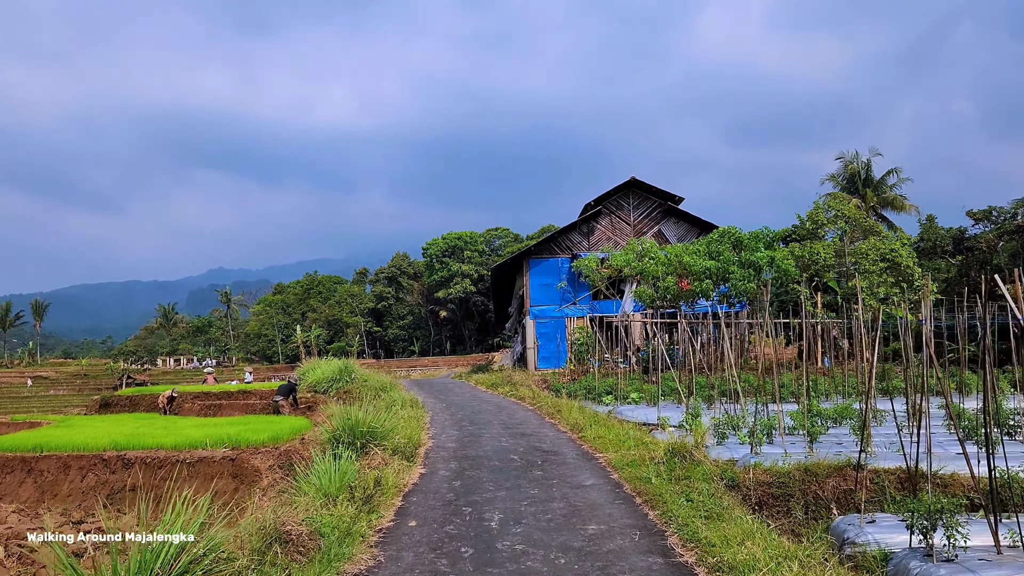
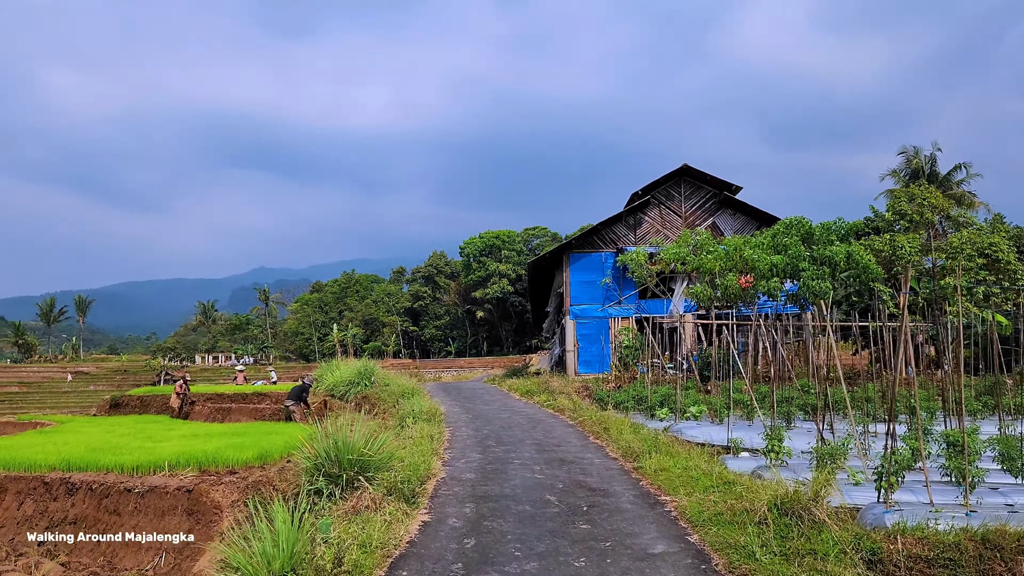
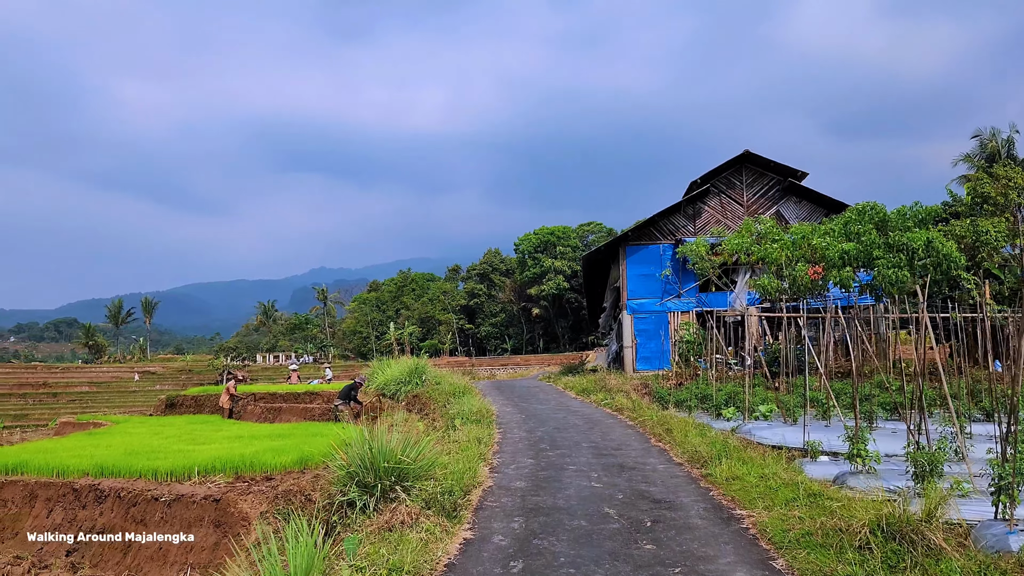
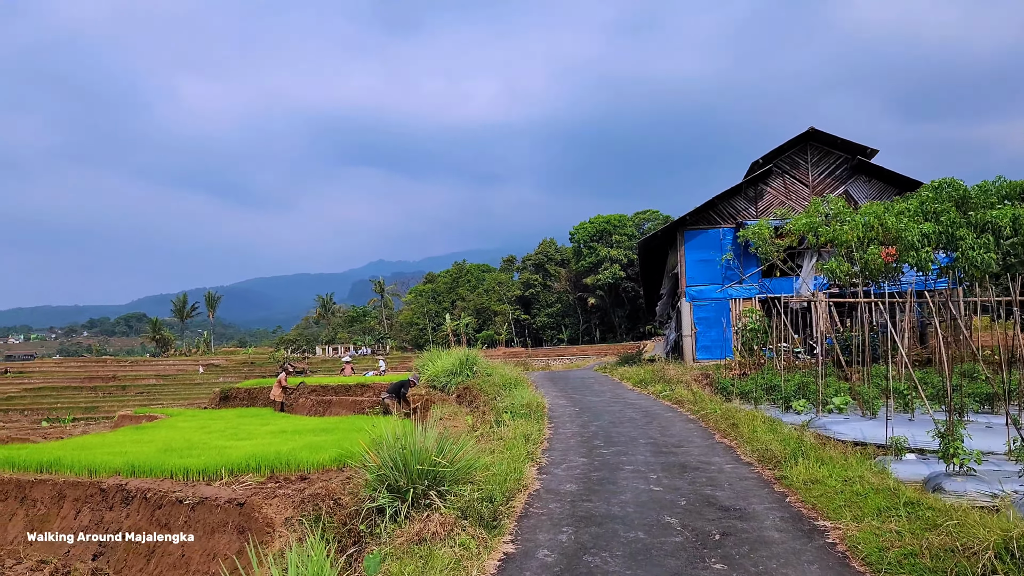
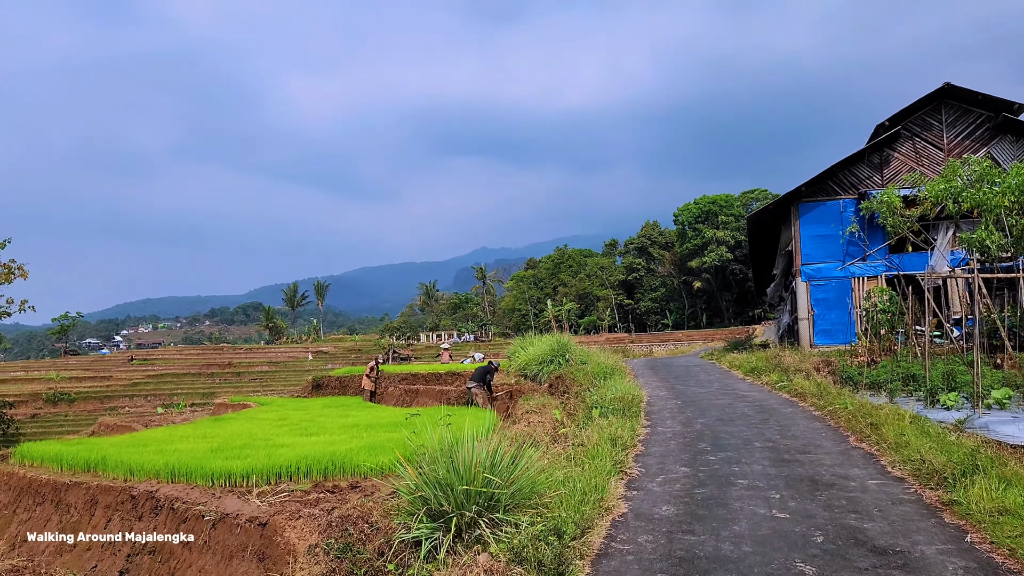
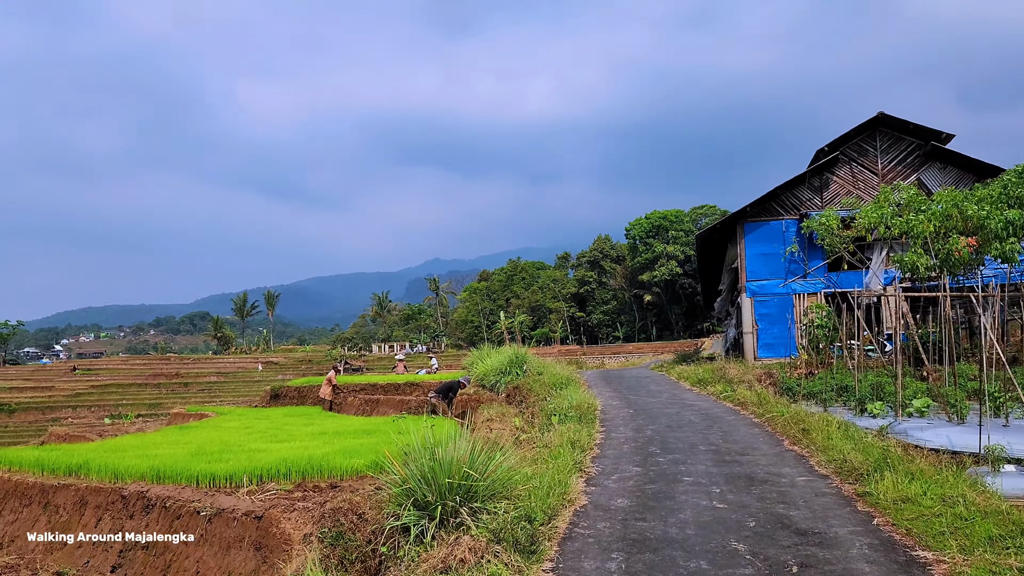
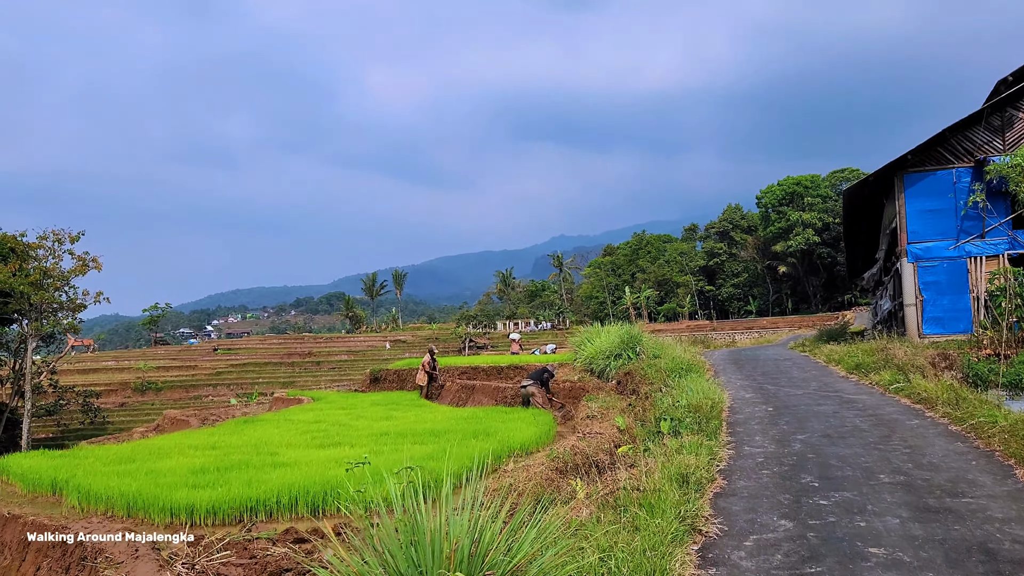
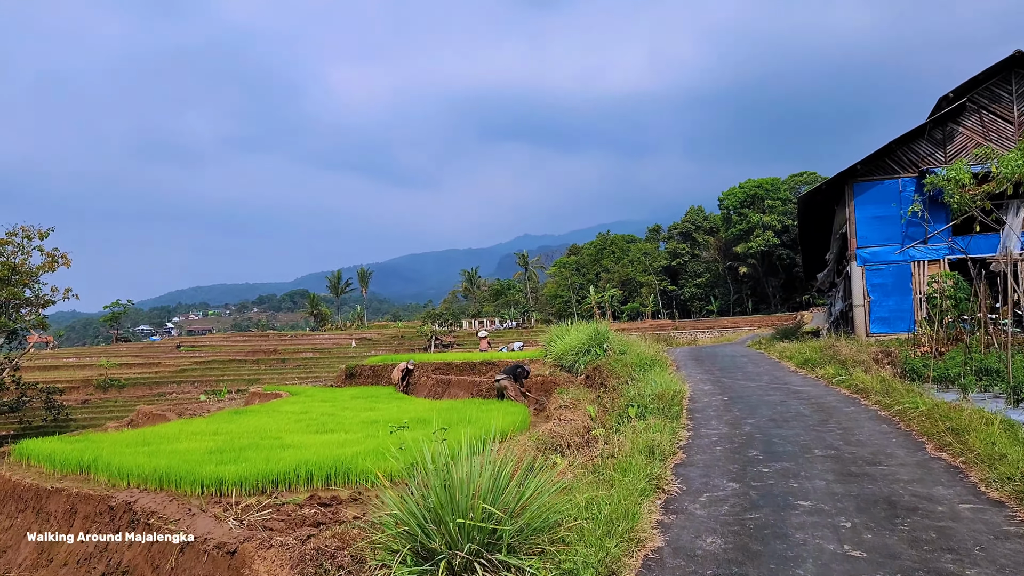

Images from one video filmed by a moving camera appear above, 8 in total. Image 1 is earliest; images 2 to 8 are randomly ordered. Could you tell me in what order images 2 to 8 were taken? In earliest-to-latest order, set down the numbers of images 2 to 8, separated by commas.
2, 3, 4, 6, 5, 8, 7
